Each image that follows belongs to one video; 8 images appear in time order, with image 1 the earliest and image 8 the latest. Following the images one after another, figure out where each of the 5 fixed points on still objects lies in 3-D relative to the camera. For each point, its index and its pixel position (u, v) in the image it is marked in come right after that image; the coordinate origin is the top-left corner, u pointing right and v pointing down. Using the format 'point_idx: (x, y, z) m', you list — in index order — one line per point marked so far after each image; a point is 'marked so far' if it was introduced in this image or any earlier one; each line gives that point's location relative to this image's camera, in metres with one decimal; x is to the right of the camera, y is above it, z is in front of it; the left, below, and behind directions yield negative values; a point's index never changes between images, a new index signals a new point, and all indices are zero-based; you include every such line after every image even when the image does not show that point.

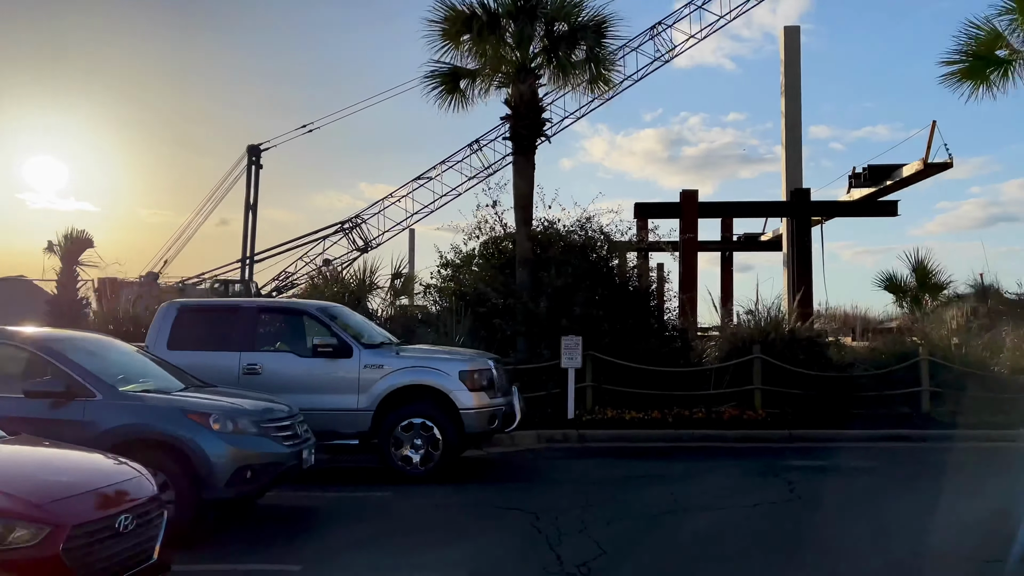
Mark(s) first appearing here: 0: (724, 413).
0: (+2.9, -1.7, +11.1) m
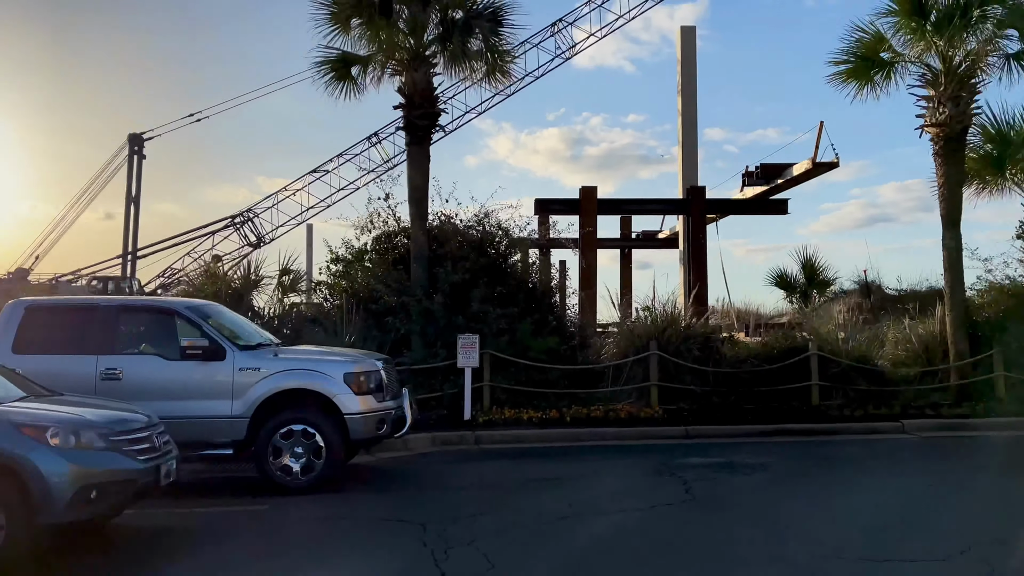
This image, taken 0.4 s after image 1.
0: (+1.5, -1.7, +11.0) m
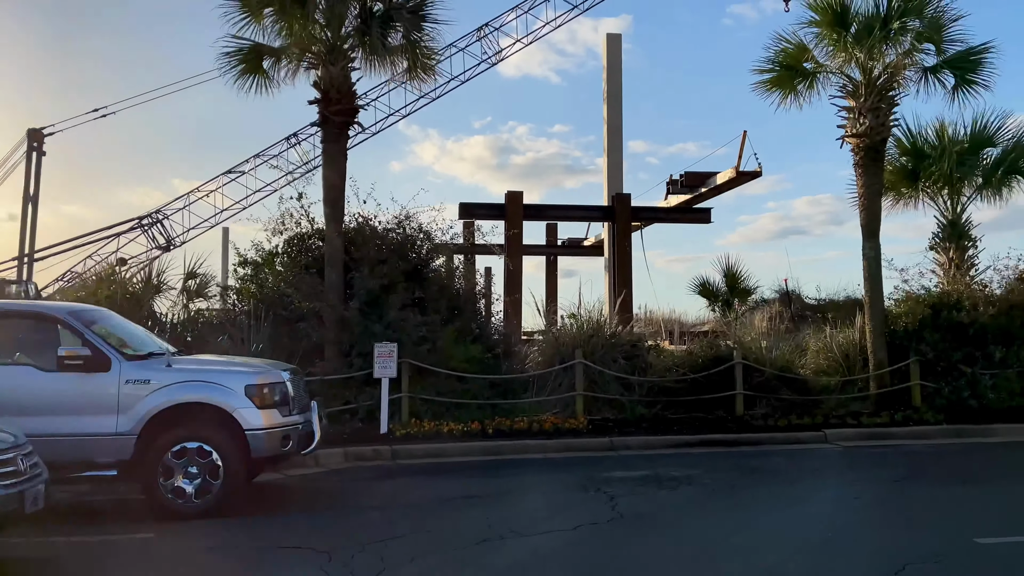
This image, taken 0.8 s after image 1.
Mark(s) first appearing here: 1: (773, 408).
0: (+0.4, -1.8, +10.6) m
1: (+3.7, -1.7, +11.4) m
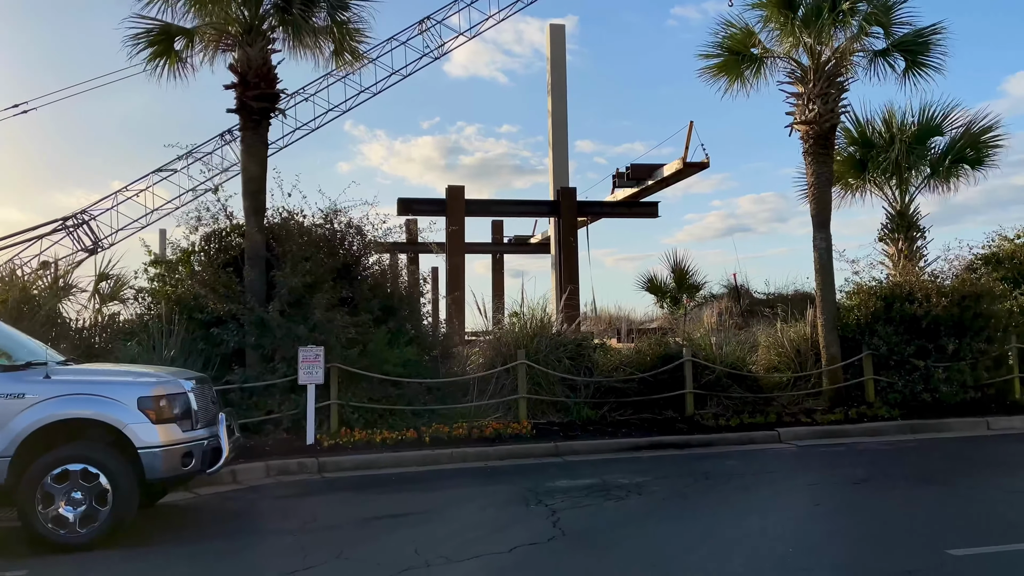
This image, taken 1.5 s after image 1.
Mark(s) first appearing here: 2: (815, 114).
0: (-0.3, -1.7, +9.9) m
1: (+2.9, -1.6, +10.9) m
2: (+4.3, +2.5, +11.3) m
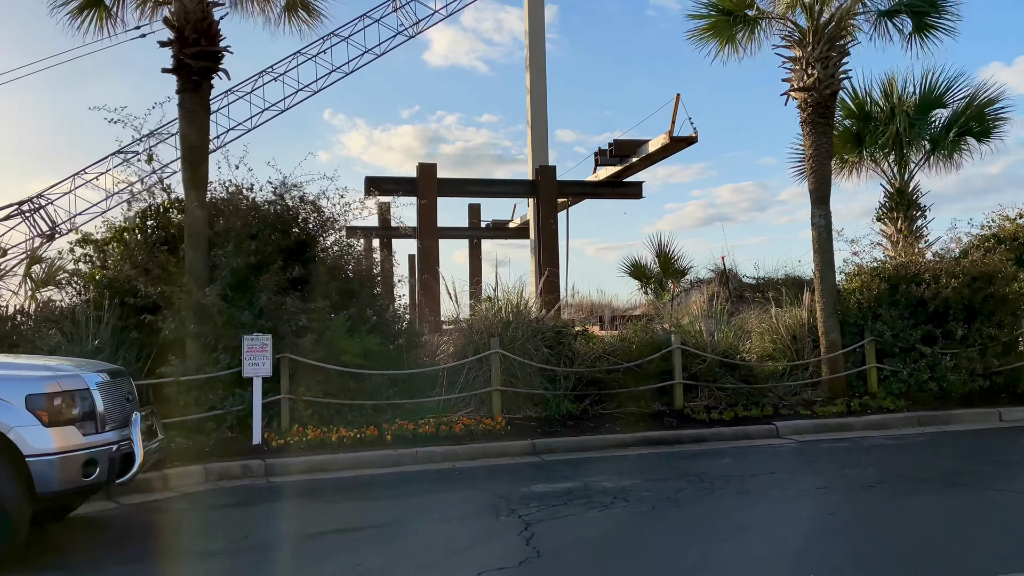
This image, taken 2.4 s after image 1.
0: (-0.6, -1.5, +9.0) m
1: (+2.6, -1.4, +10.0) m
2: (+3.9, +2.7, +10.4) m
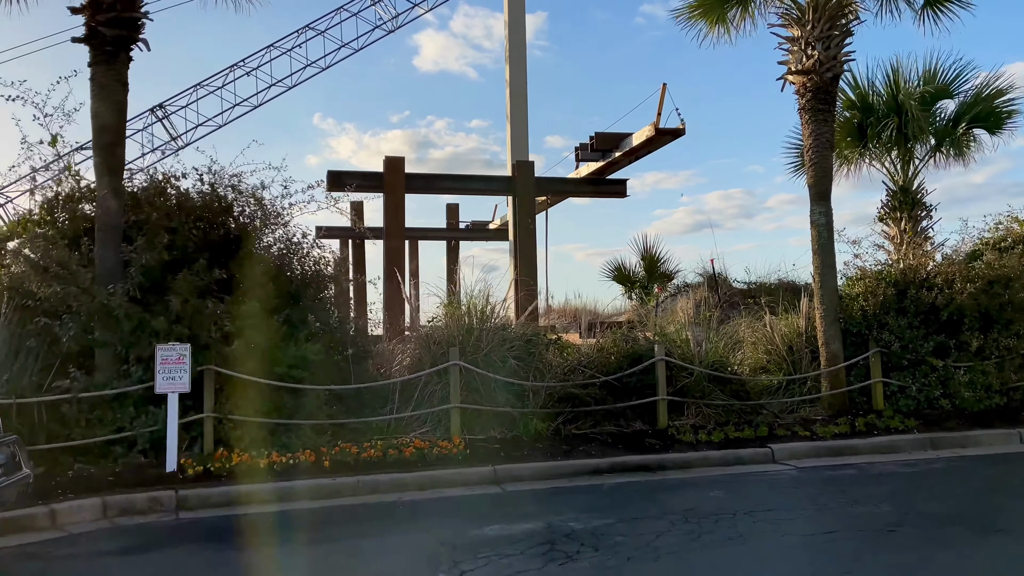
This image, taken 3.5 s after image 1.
0: (-1.0, -1.5, +7.8) m
1: (+2.1, -1.4, +8.9) m
2: (+3.5, +2.6, +9.4) m
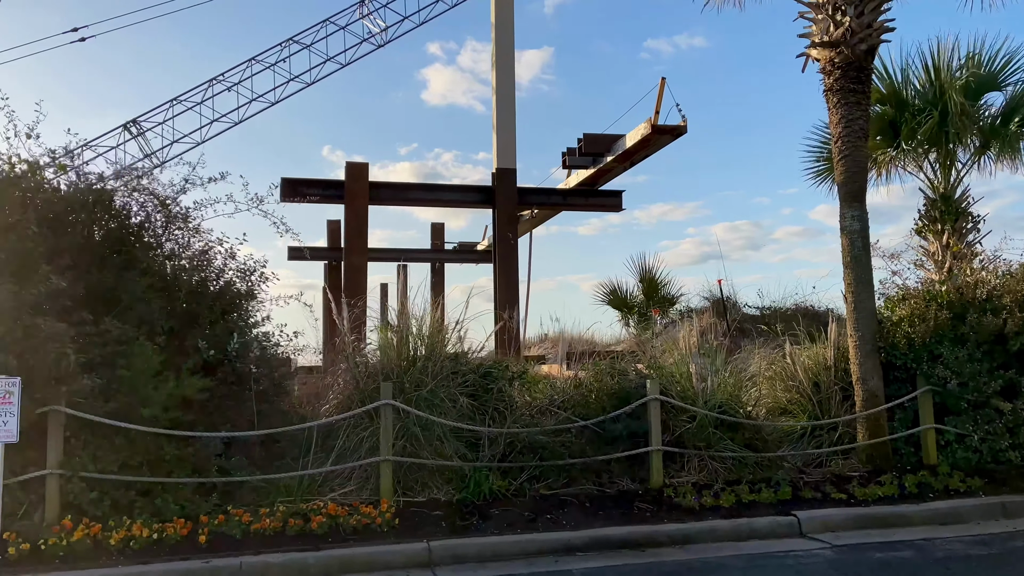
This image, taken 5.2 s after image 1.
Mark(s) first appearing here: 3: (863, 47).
0: (-1.4, -1.7, +5.9) m
1: (+1.8, -1.6, +7.0) m
2: (+3.1, +2.4, +7.6) m
3: (+3.3, +2.3, +7.6) m
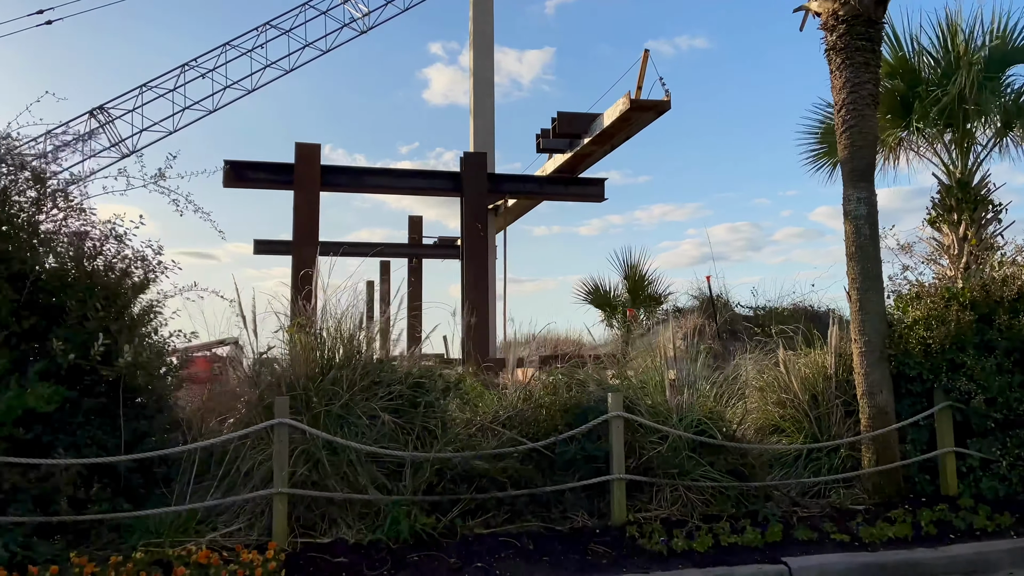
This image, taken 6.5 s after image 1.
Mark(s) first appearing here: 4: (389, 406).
0: (-1.9, -1.6, +4.7) m
1: (+1.3, -1.6, +5.8) m
2: (+2.7, +2.5, +6.4) m
3: (+2.9, +2.3, +6.4) m
4: (-0.9, -0.8, +5.8) m
